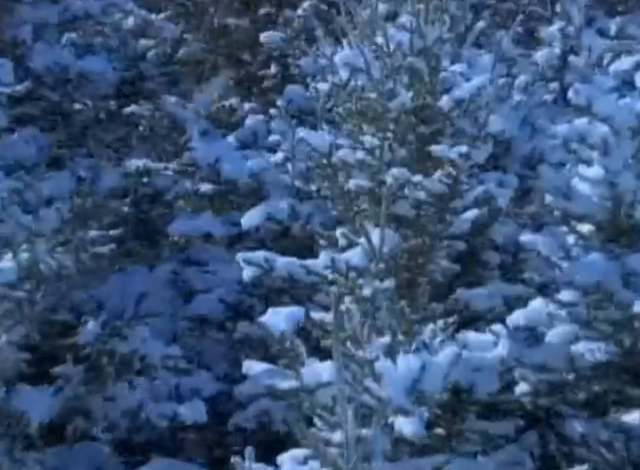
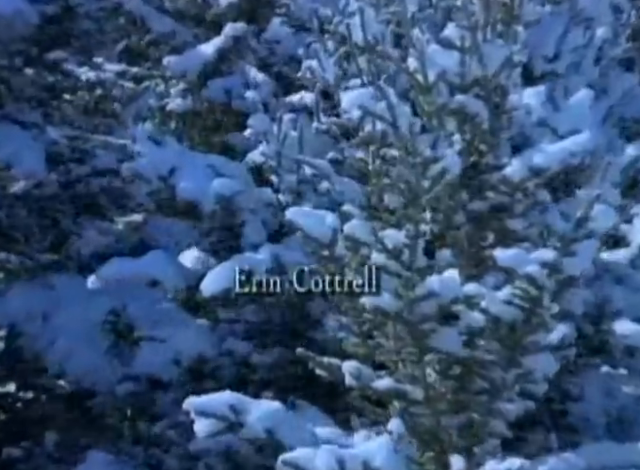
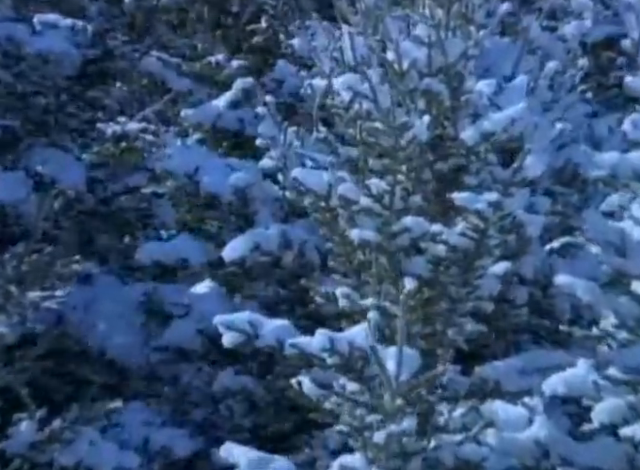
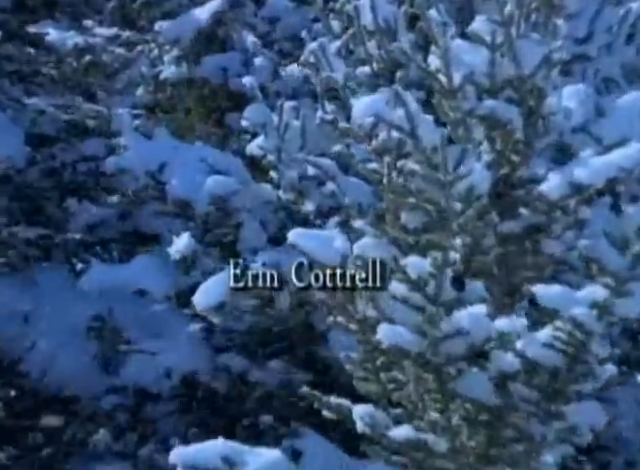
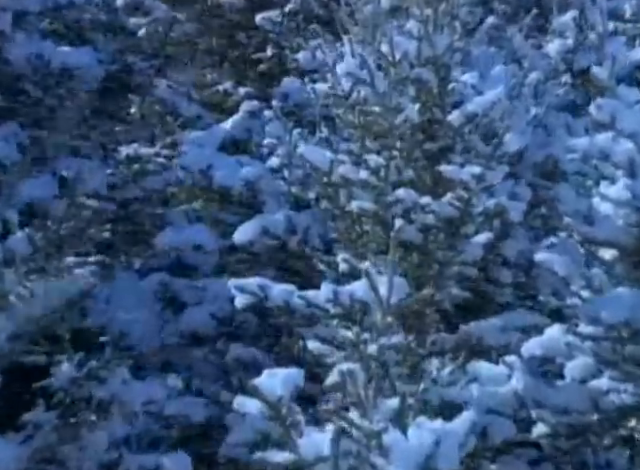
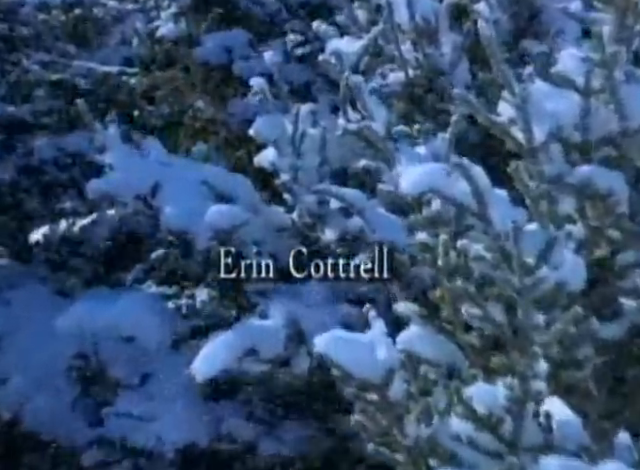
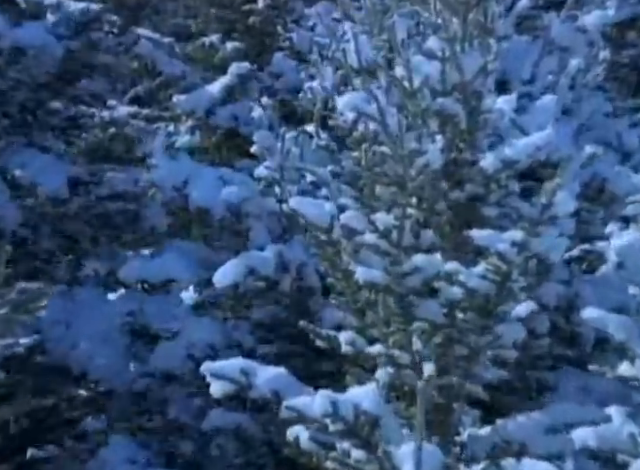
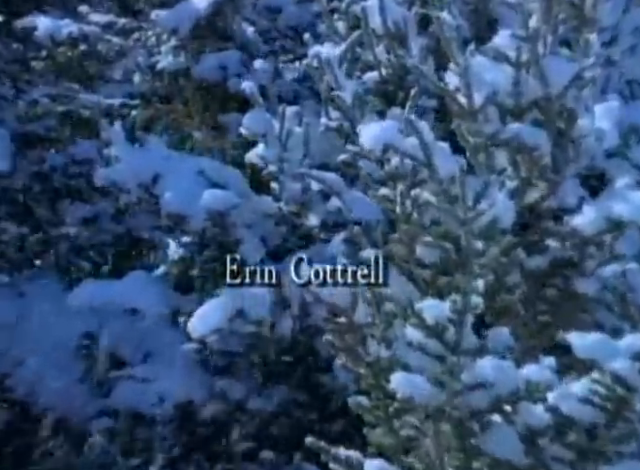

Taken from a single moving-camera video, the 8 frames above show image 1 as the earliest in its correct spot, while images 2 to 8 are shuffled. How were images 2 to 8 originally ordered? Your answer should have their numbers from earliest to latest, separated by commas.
5, 3, 7, 2, 4, 8, 6
